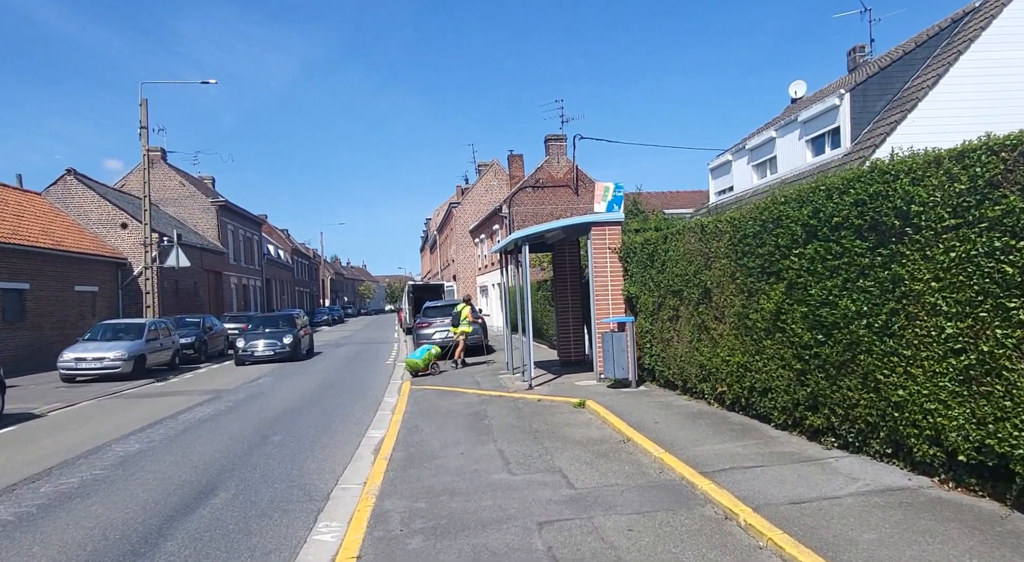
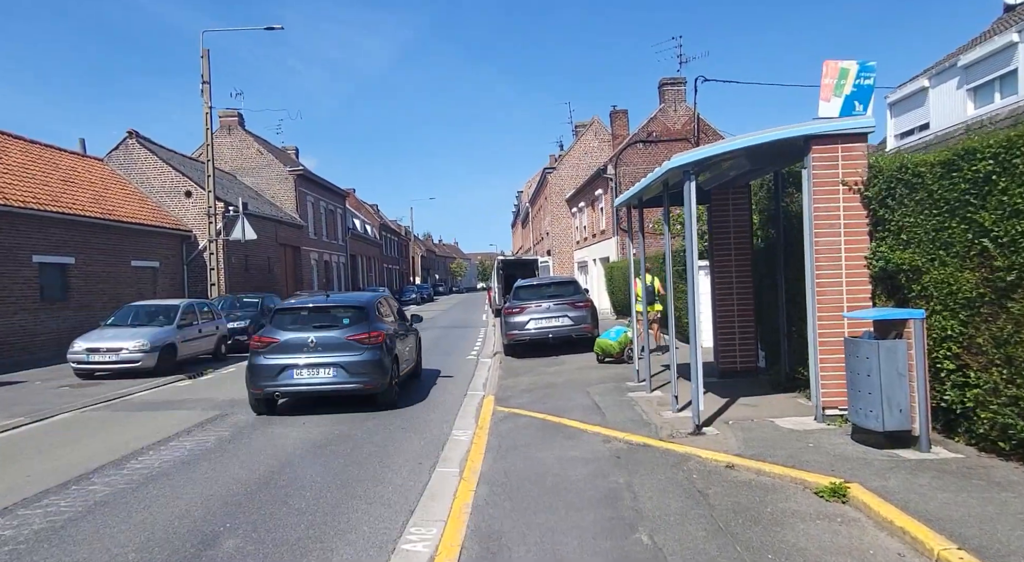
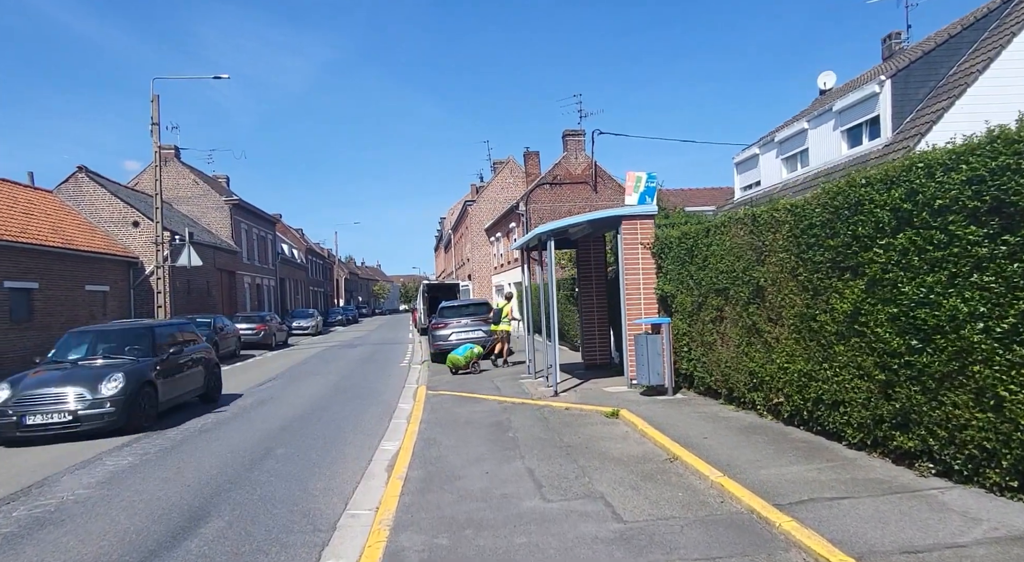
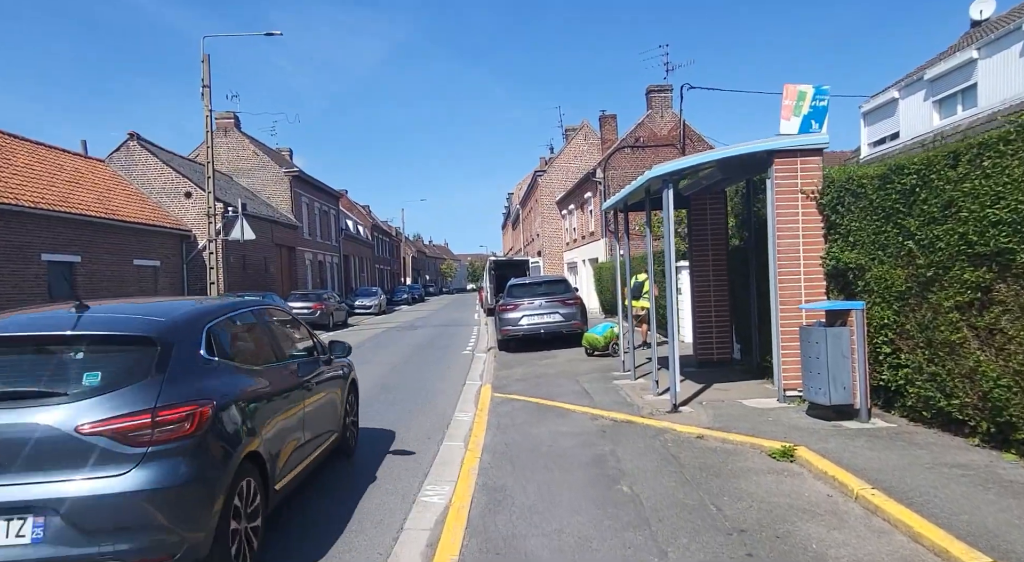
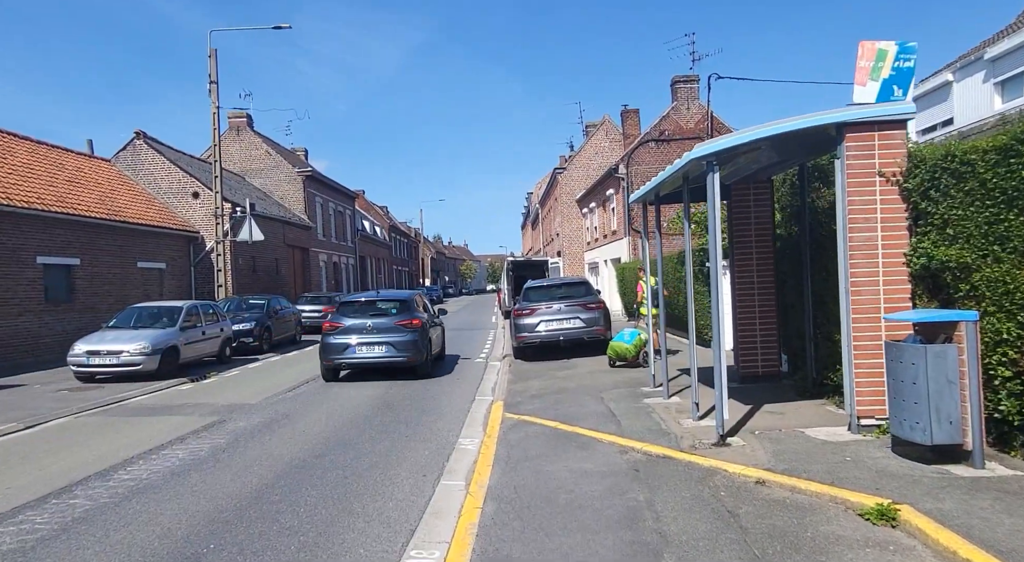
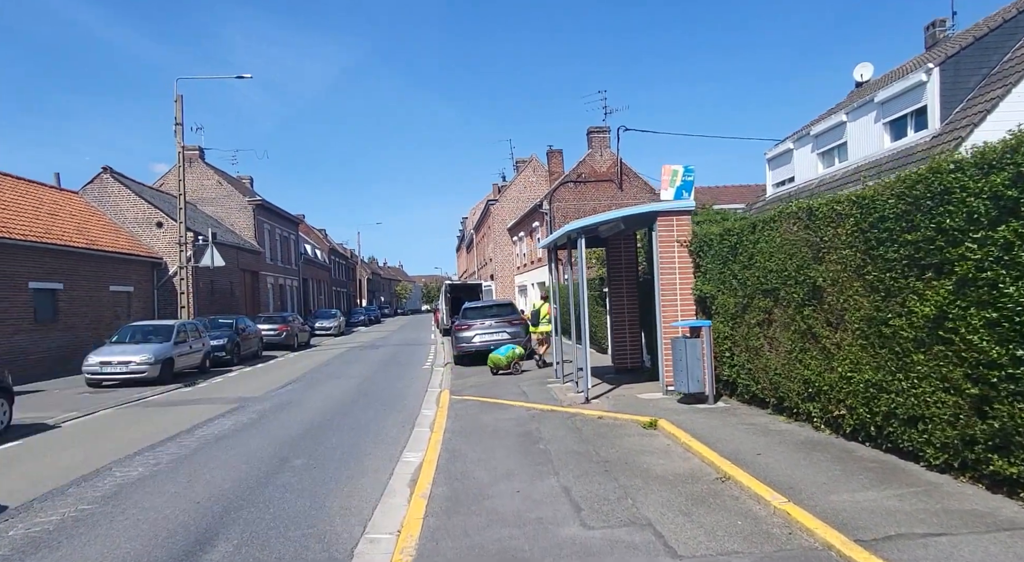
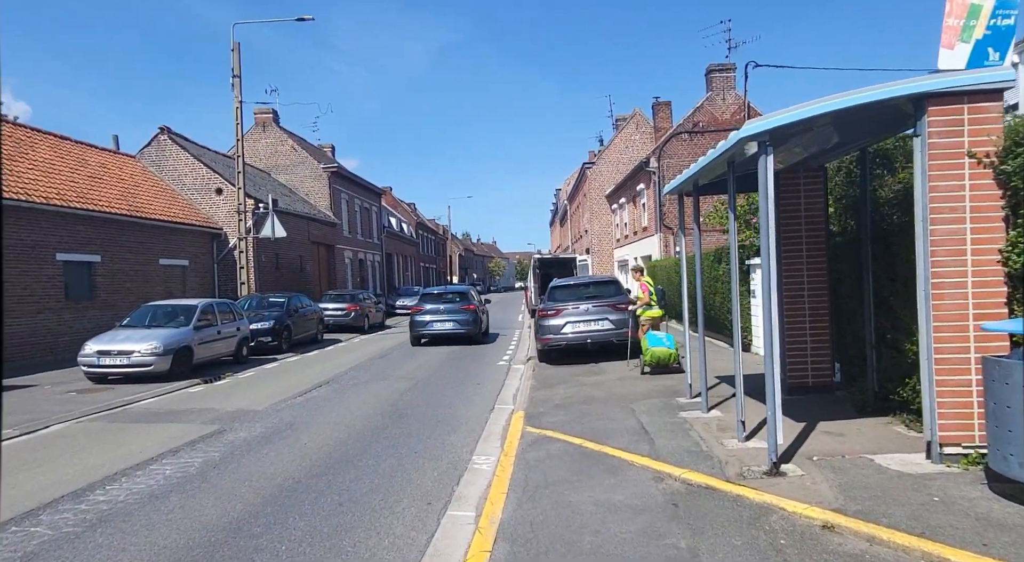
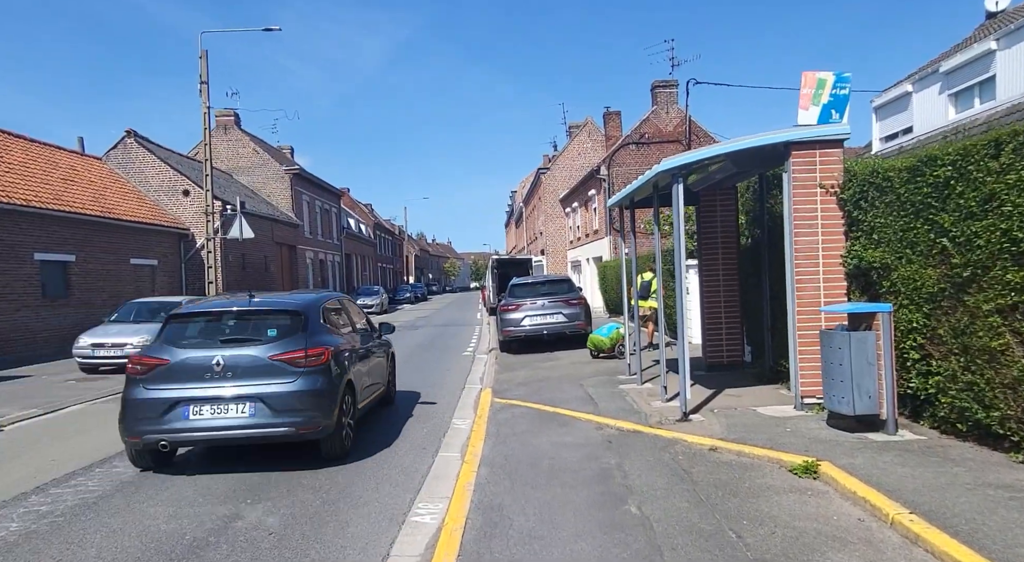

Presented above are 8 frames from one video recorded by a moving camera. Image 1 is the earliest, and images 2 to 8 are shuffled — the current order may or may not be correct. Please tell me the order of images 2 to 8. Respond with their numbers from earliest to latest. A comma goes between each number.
3, 6, 4, 8, 2, 5, 7
